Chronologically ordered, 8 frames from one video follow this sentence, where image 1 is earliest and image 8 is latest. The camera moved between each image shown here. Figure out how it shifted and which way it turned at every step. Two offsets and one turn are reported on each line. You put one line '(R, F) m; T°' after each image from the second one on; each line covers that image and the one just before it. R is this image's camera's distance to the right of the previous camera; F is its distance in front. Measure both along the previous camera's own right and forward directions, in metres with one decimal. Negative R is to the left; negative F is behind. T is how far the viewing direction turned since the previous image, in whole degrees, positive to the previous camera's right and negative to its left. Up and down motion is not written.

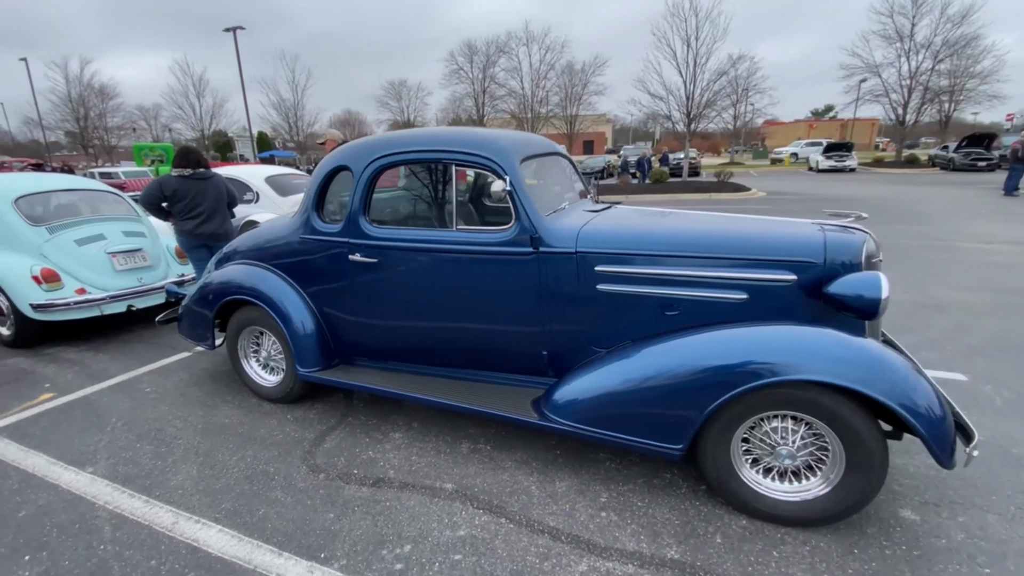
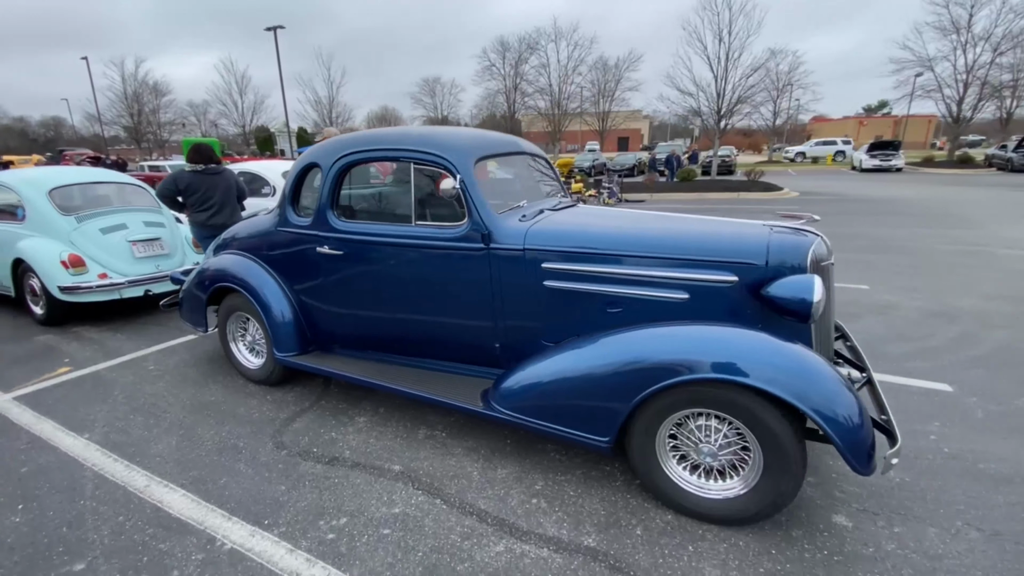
(+0.5, -0.1) m; -4°
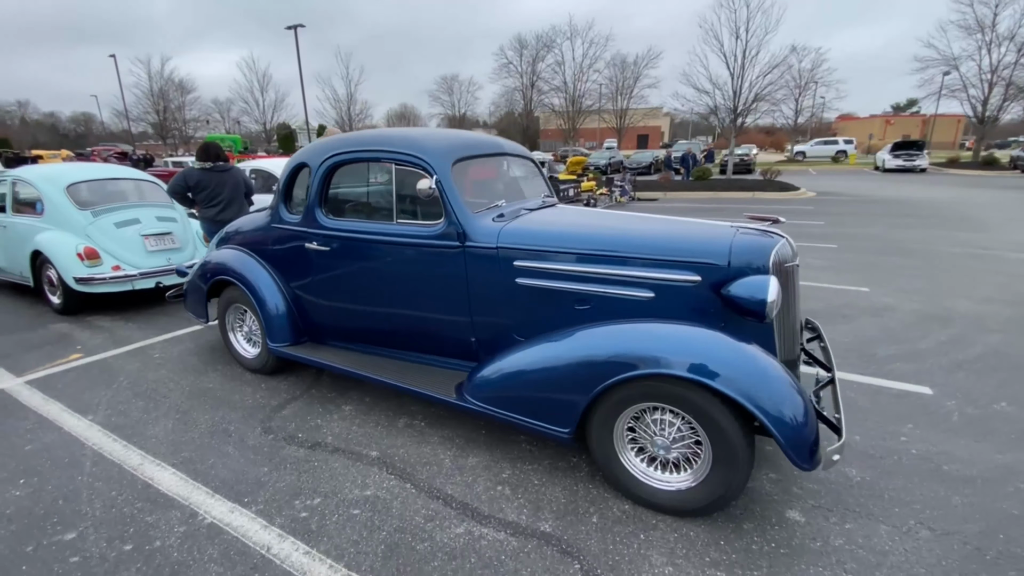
(+0.3, -0.1) m; -2°
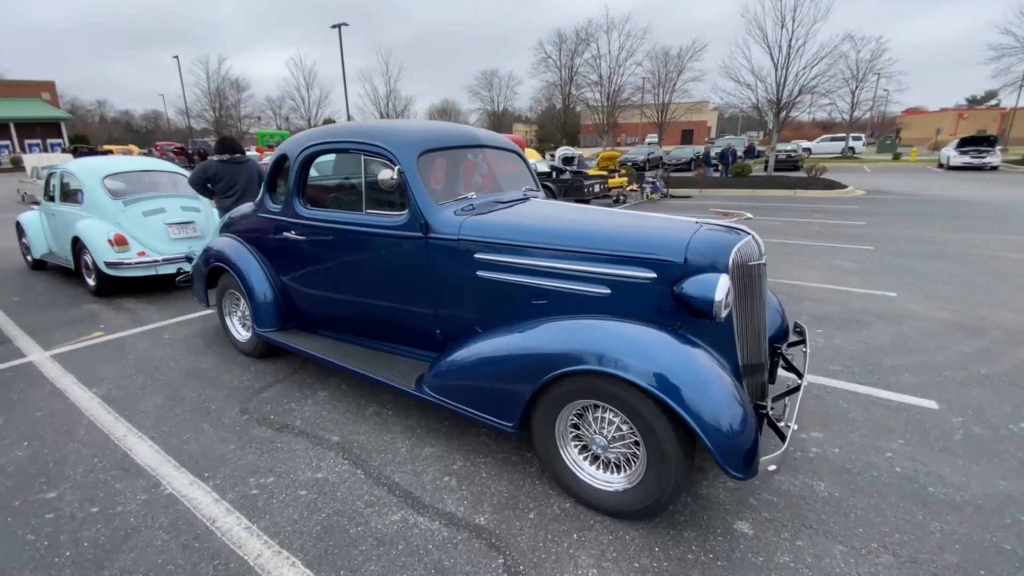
(+0.5, 0.0) m; -5°
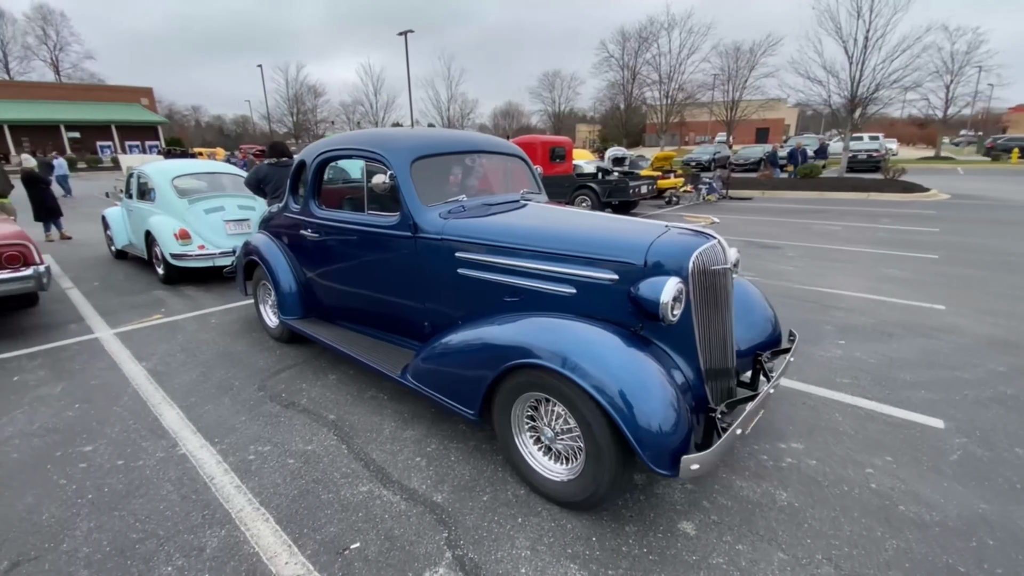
(+0.5, -0.1) m; -7°
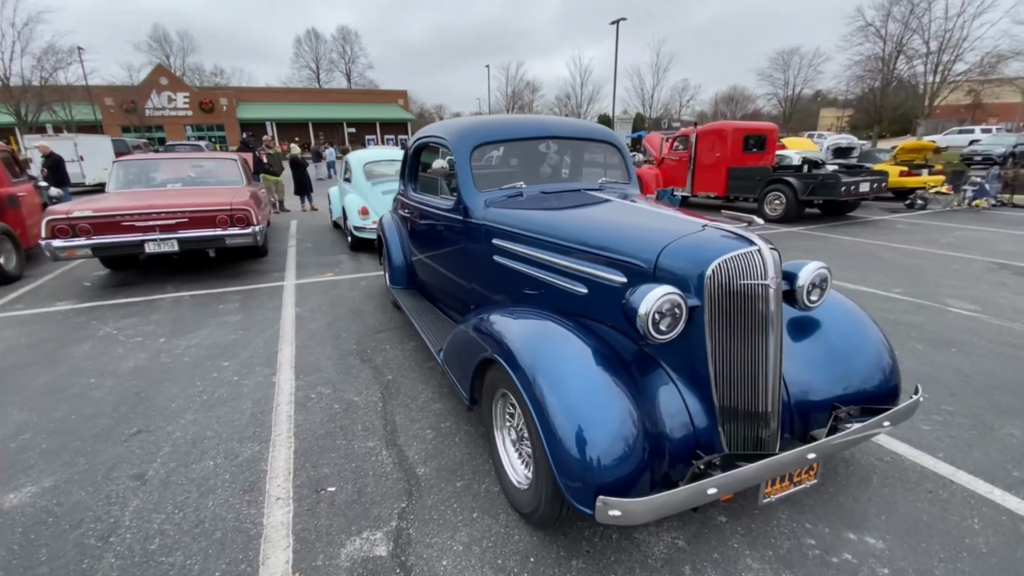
(+1.0, +0.3) m; -23°
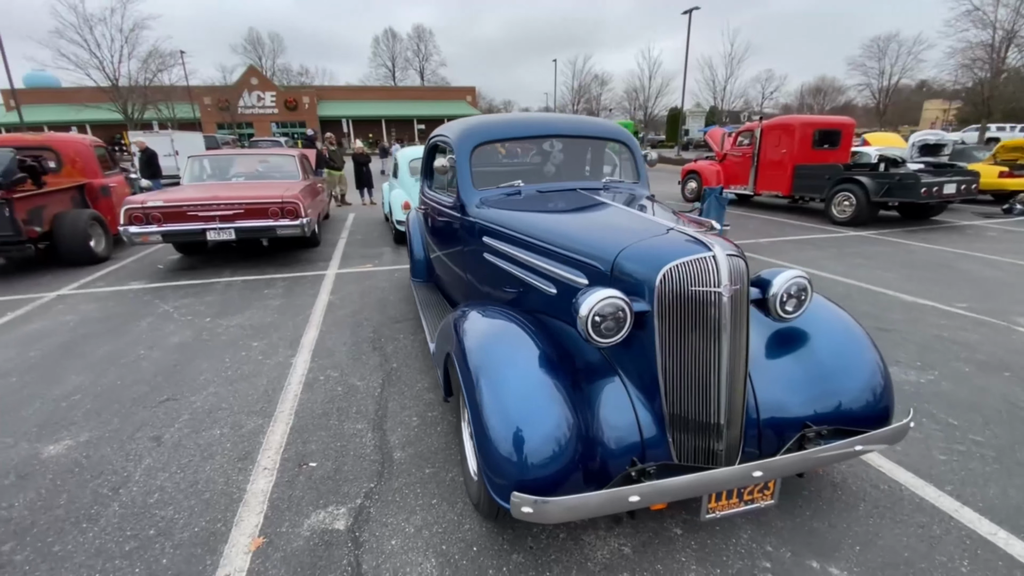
(+0.5, 0.0) m; -8°
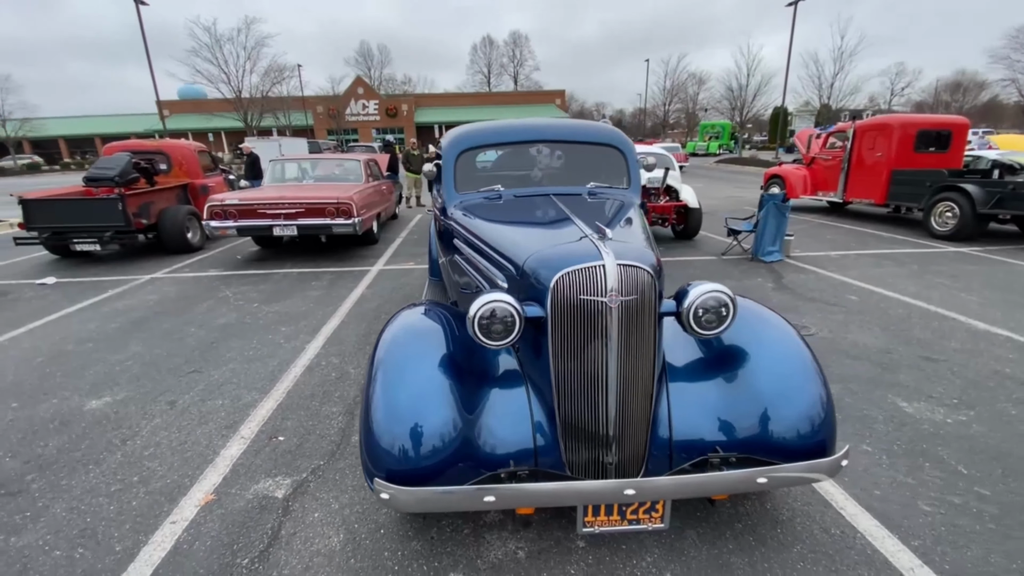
(+0.8, 0.0) m; -10°
